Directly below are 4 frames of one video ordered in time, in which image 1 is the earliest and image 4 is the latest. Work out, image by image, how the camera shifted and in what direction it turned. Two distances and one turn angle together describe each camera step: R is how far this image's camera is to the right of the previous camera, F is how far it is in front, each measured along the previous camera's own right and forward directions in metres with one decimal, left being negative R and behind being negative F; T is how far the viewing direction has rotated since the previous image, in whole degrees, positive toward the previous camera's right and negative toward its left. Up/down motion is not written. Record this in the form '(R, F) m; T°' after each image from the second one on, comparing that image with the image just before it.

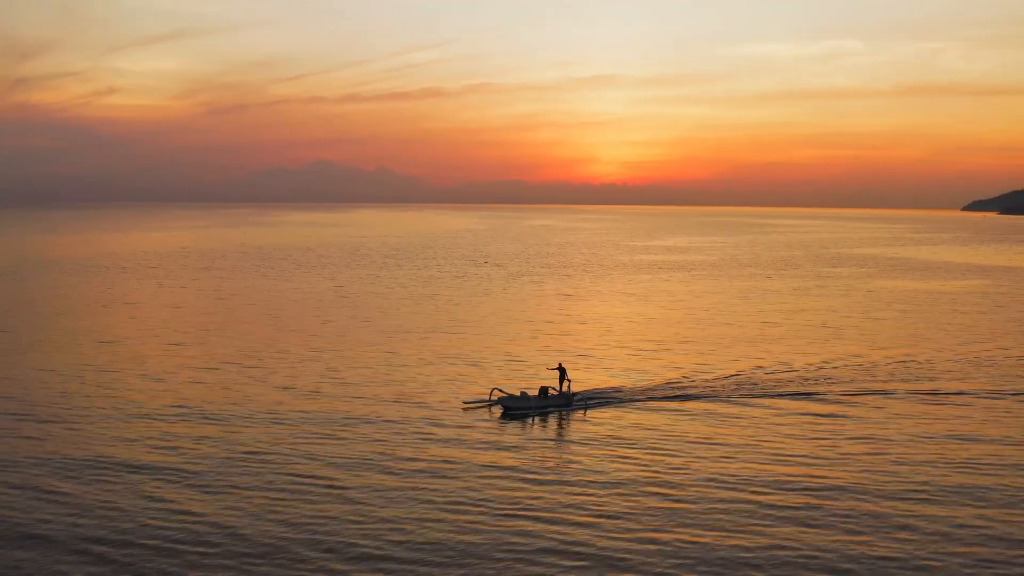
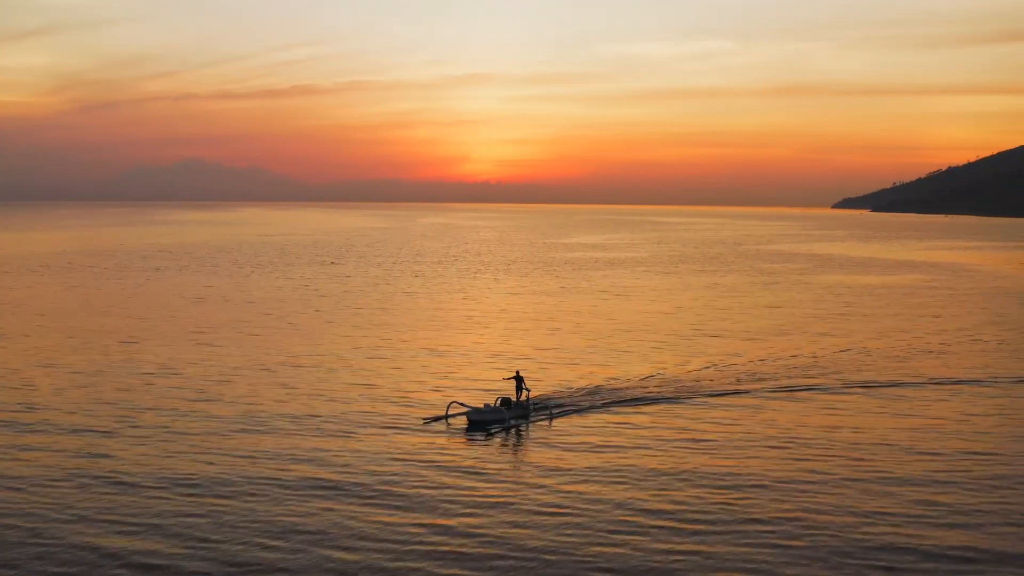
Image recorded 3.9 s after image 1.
(-2.6, +1.4) m; +5°
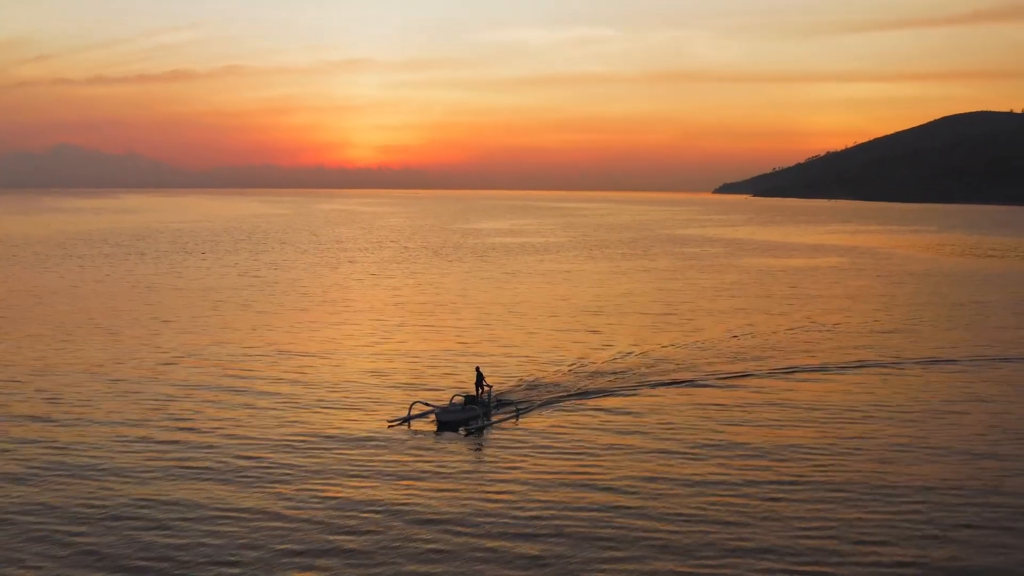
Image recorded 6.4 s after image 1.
(-1.8, +0.4) m; +5°
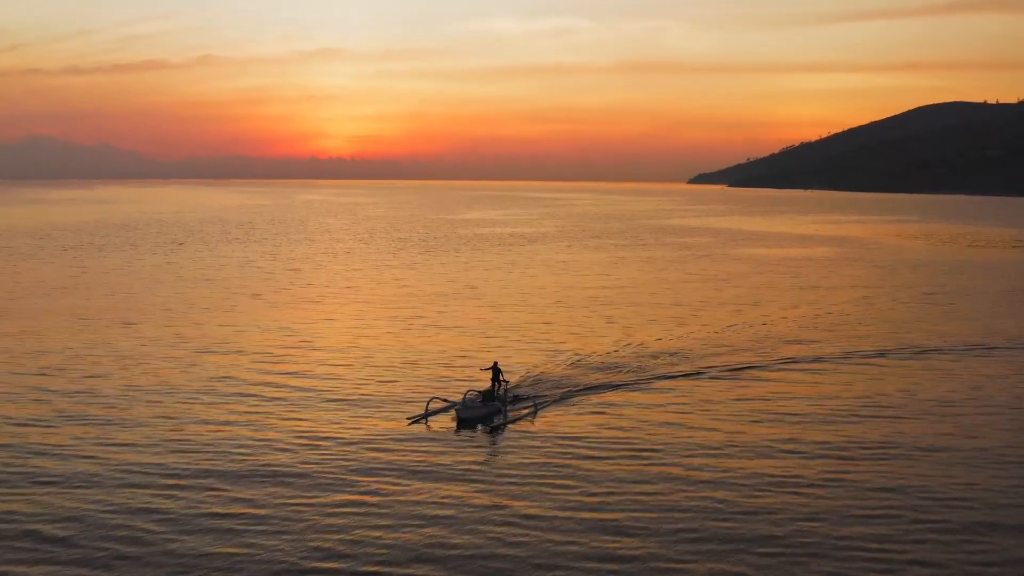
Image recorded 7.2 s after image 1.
(-0.7, -0.2) m; +1°
